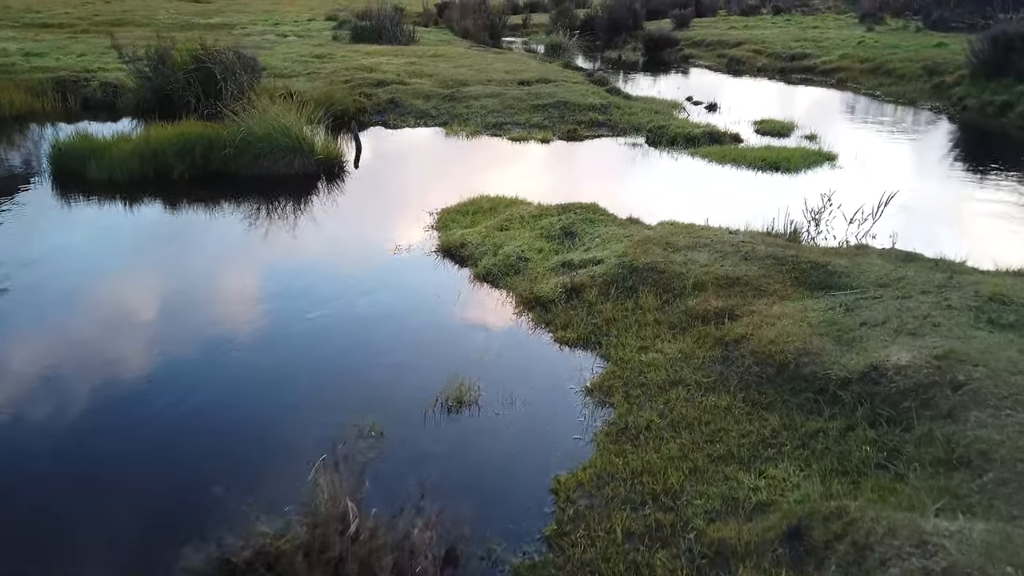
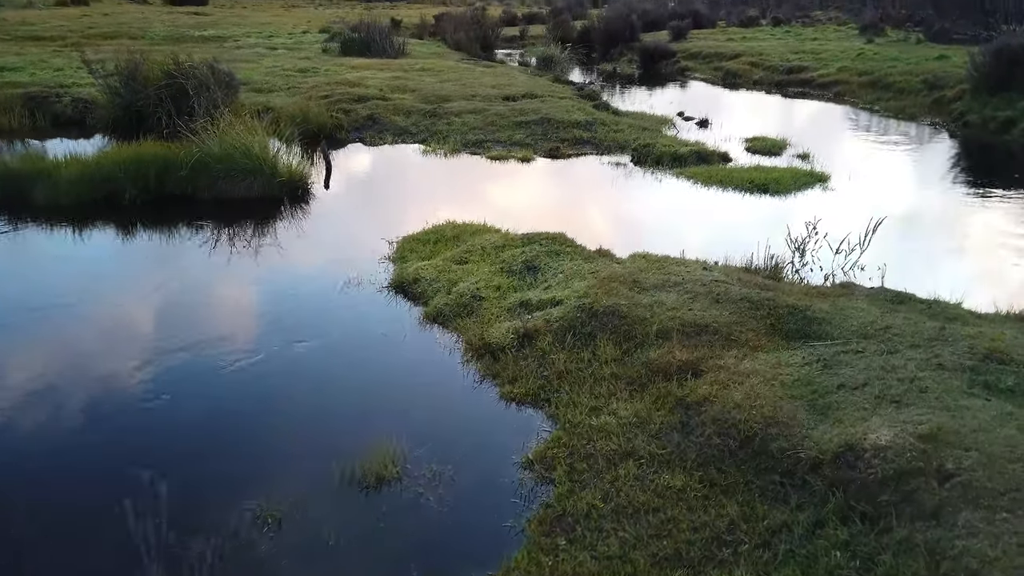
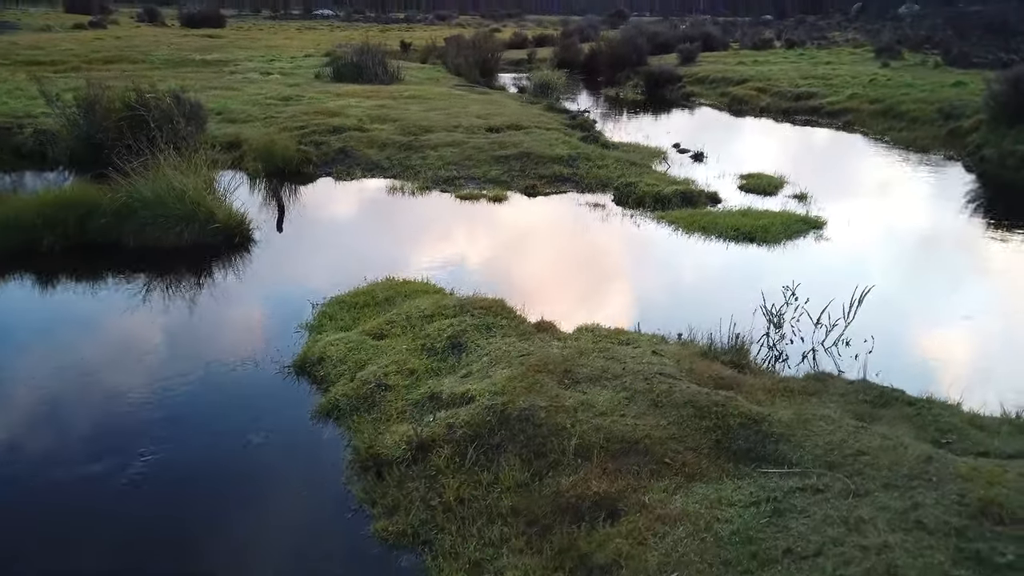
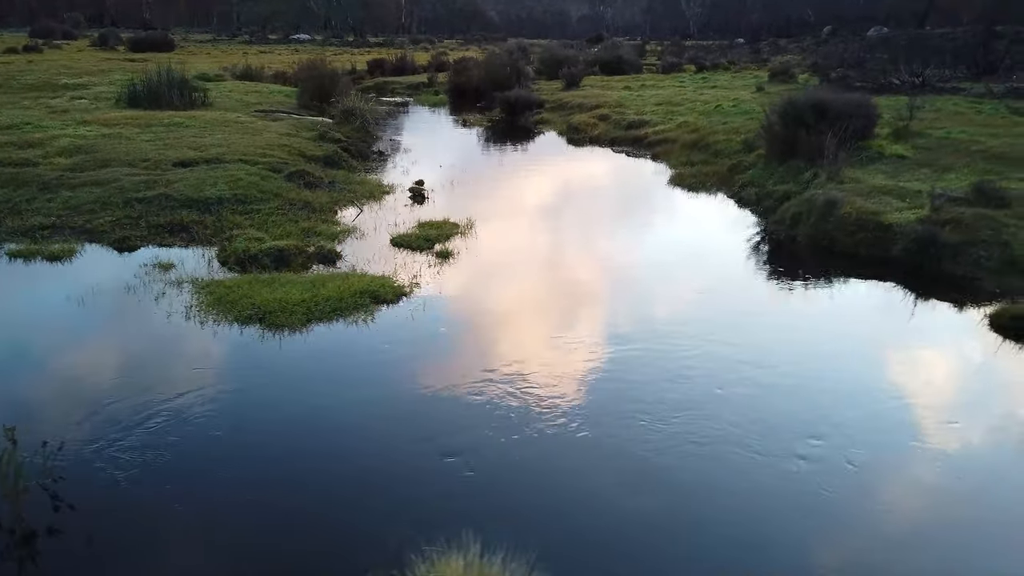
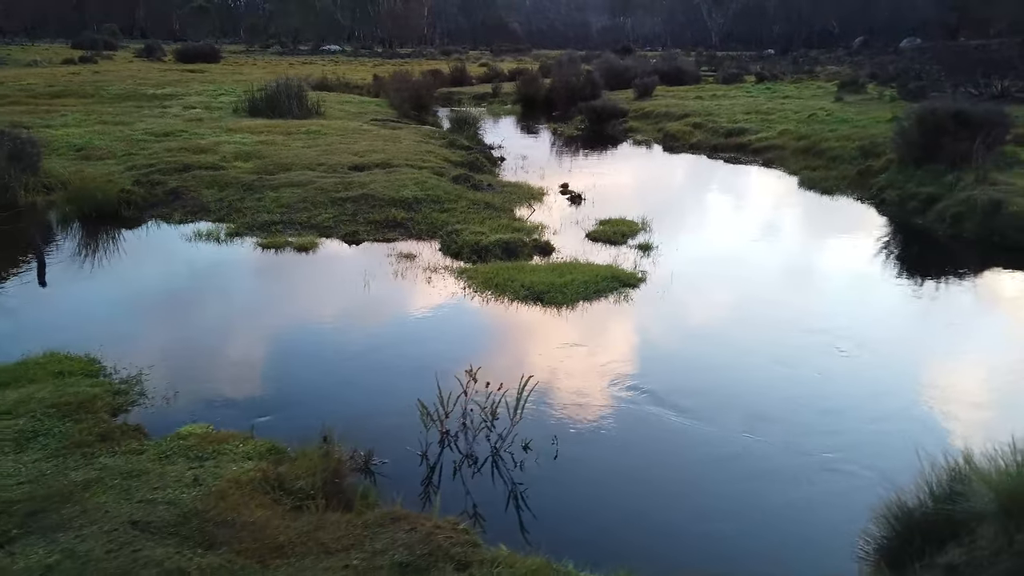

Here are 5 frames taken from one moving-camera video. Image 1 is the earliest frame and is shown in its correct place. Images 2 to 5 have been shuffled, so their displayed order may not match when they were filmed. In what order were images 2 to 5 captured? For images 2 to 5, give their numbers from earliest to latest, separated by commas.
2, 3, 5, 4
